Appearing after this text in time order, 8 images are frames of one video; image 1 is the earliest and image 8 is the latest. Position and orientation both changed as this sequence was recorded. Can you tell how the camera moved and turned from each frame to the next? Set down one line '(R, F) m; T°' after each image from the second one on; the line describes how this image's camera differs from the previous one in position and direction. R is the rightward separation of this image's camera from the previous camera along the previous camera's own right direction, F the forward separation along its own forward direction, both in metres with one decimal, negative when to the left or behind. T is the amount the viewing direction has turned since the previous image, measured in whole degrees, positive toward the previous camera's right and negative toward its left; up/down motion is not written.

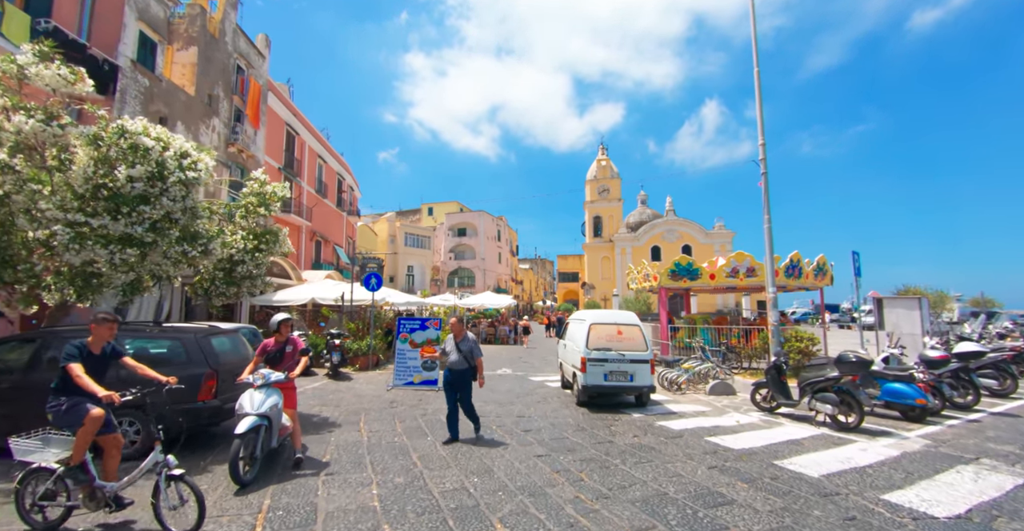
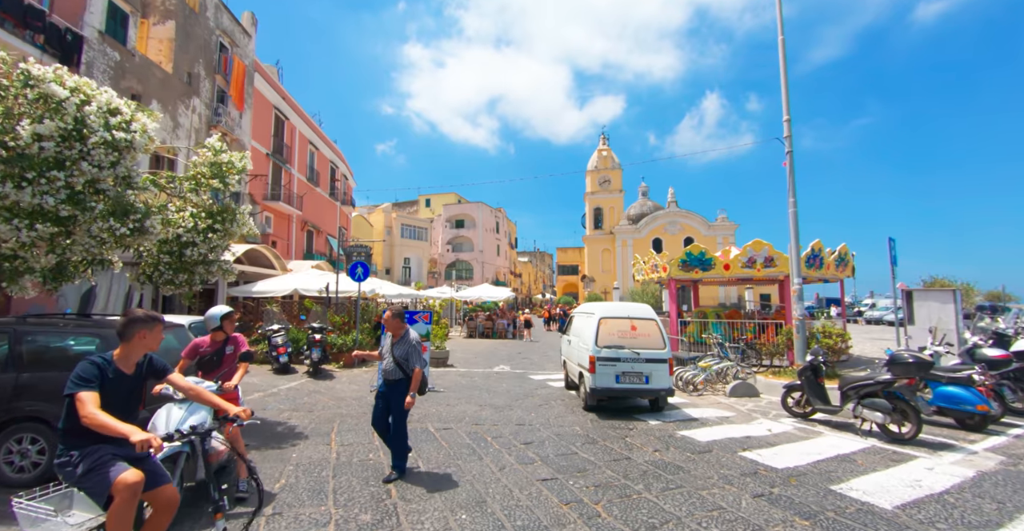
(0.0, +1.0) m; 0°
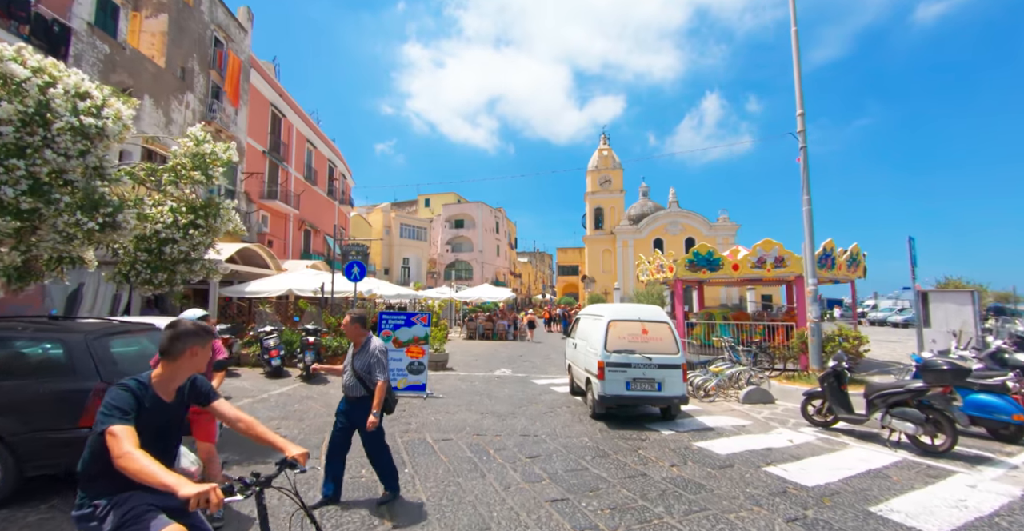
(-0.1, +0.4) m; 0°
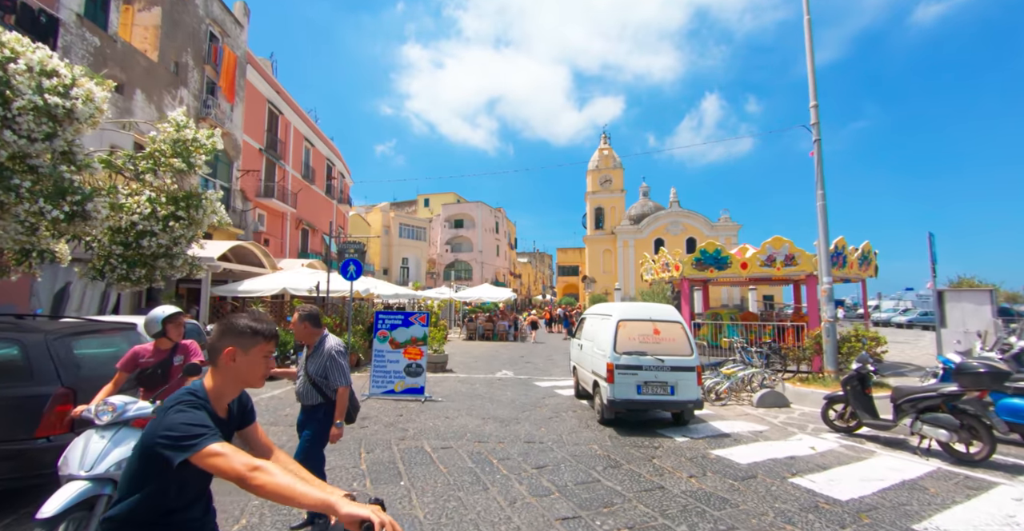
(-0.1, +0.4) m; 0°
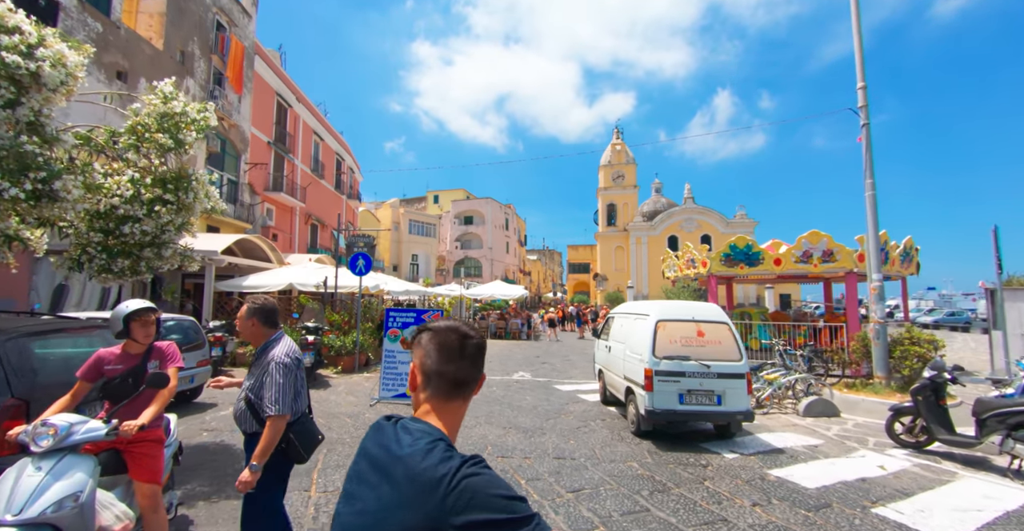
(-0.2, +0.7) m; -1°
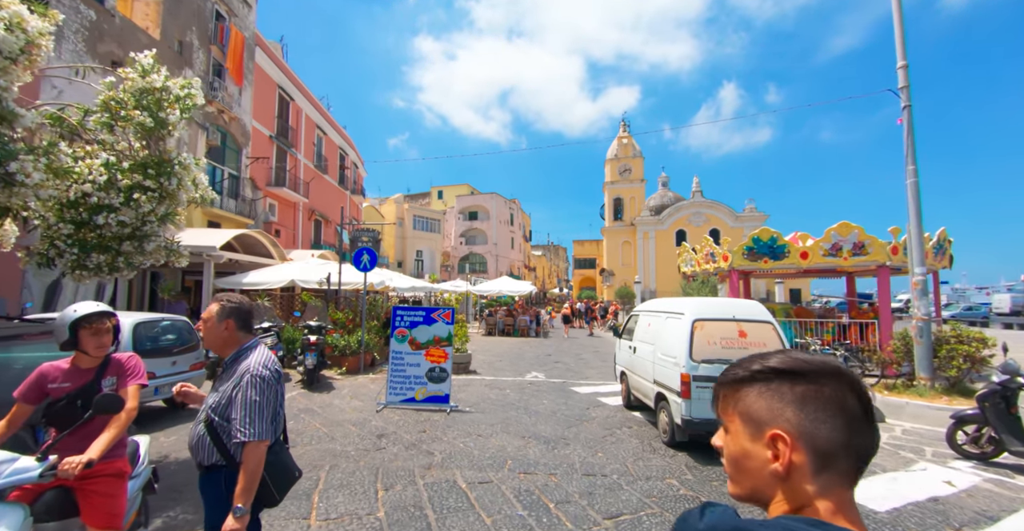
(-0.2, +0.5) m; -1°
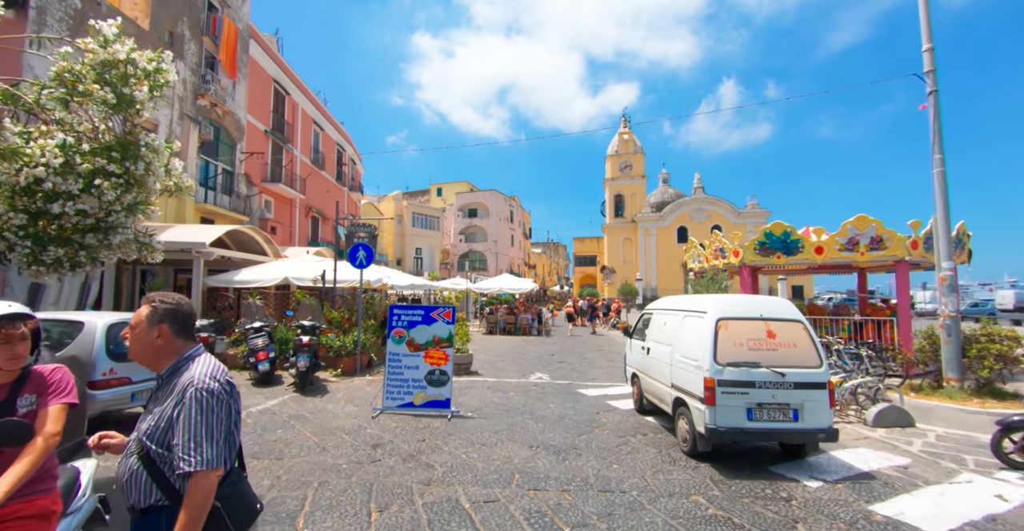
(-0.1, +0.4) m; 0°
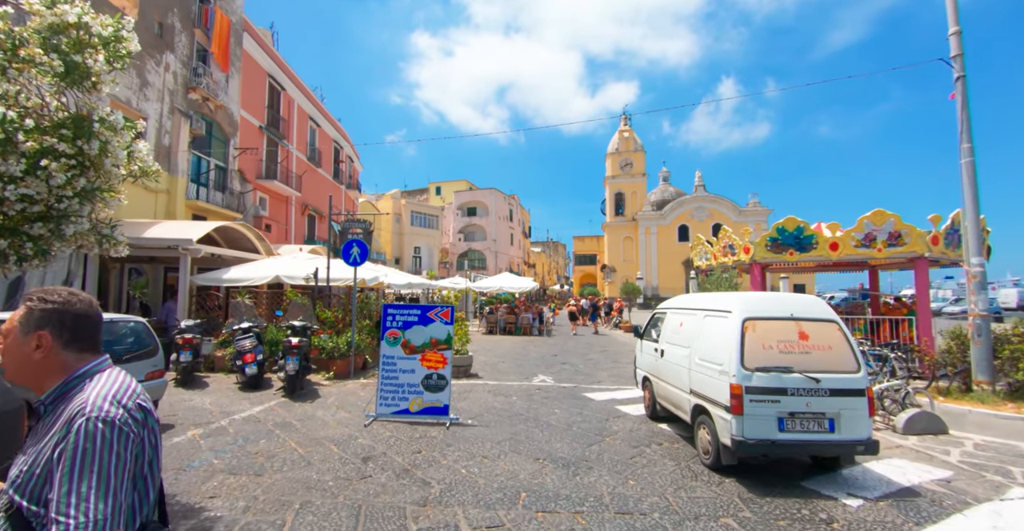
(-0.1, +0.5) m; 0°
